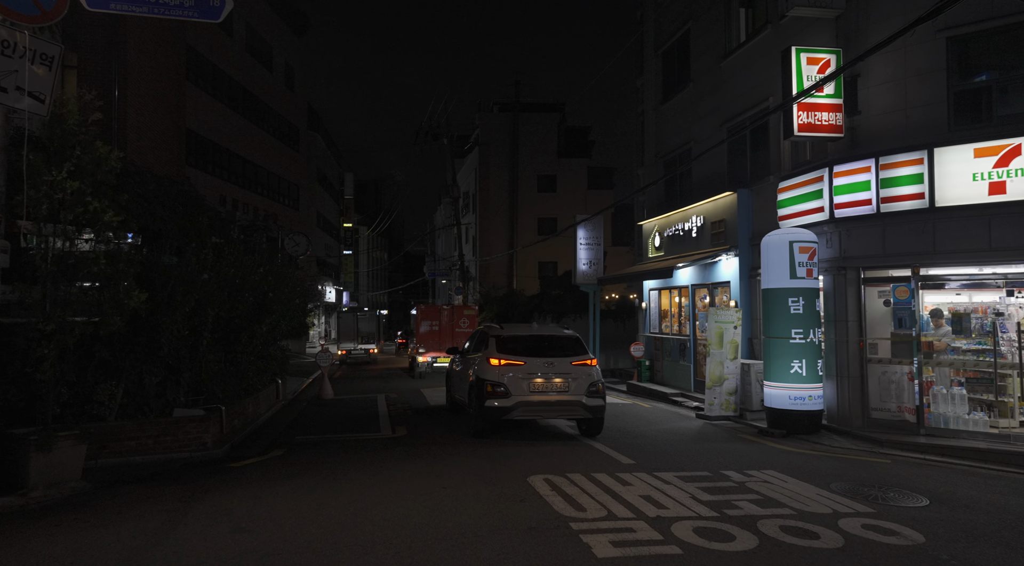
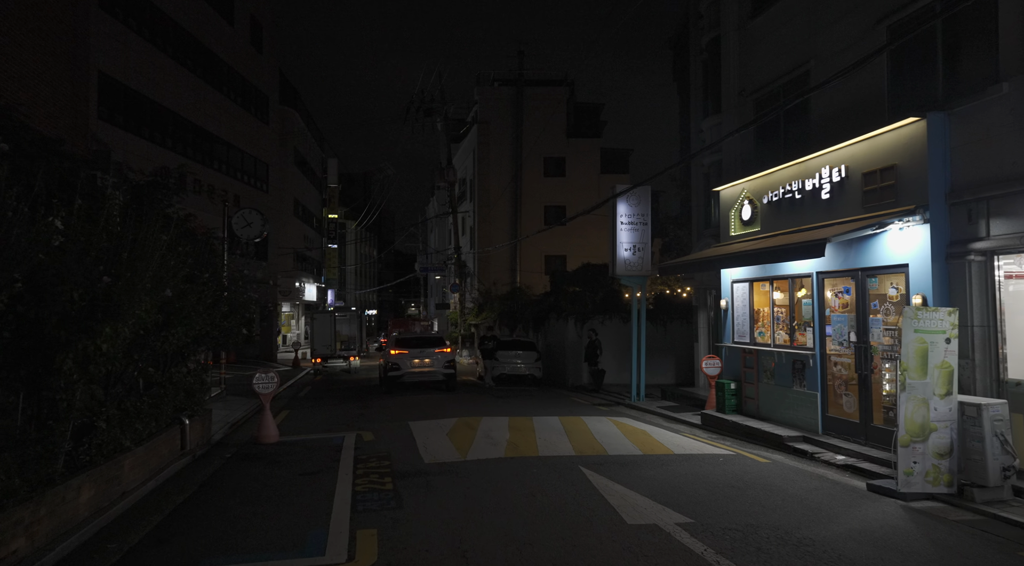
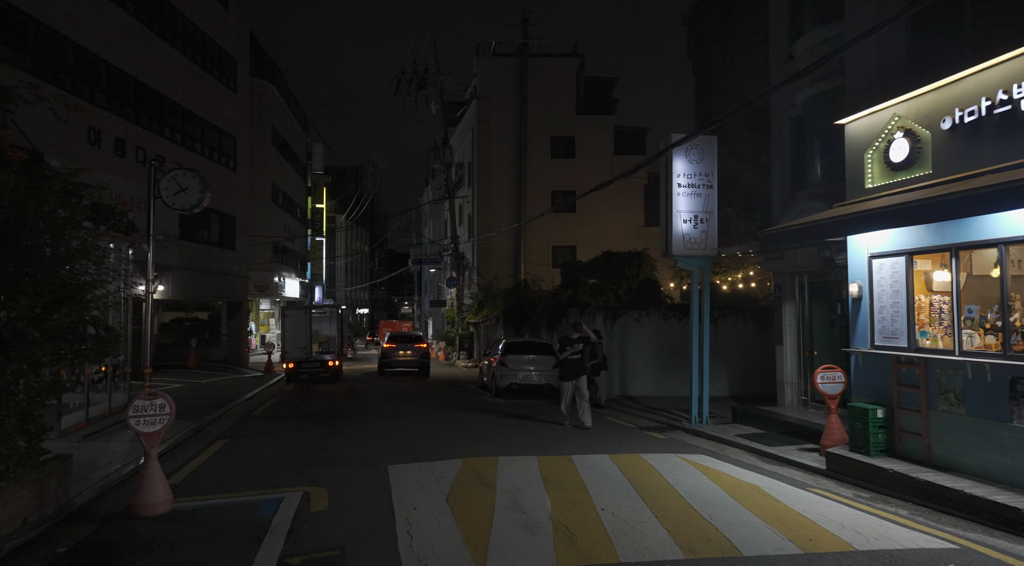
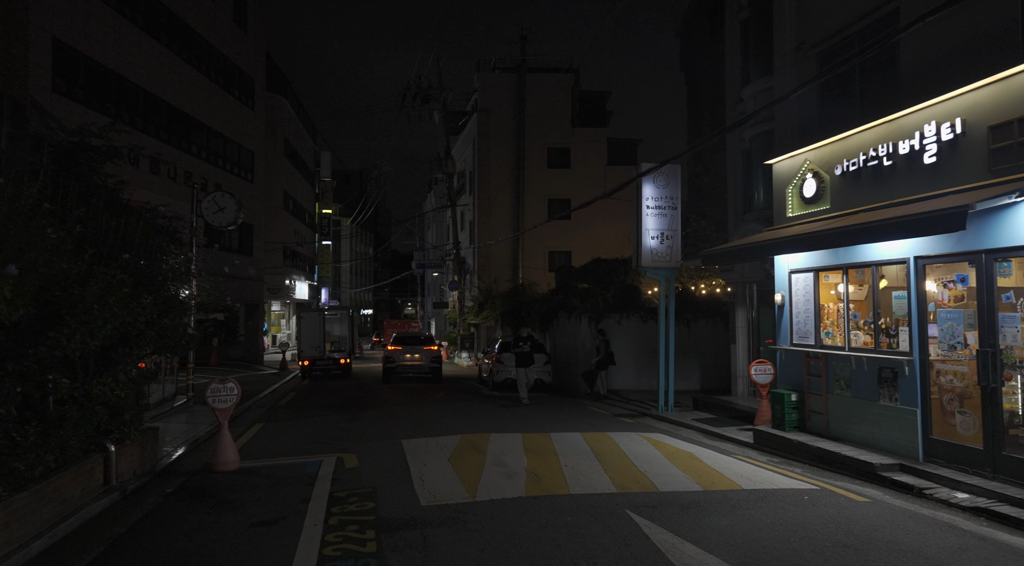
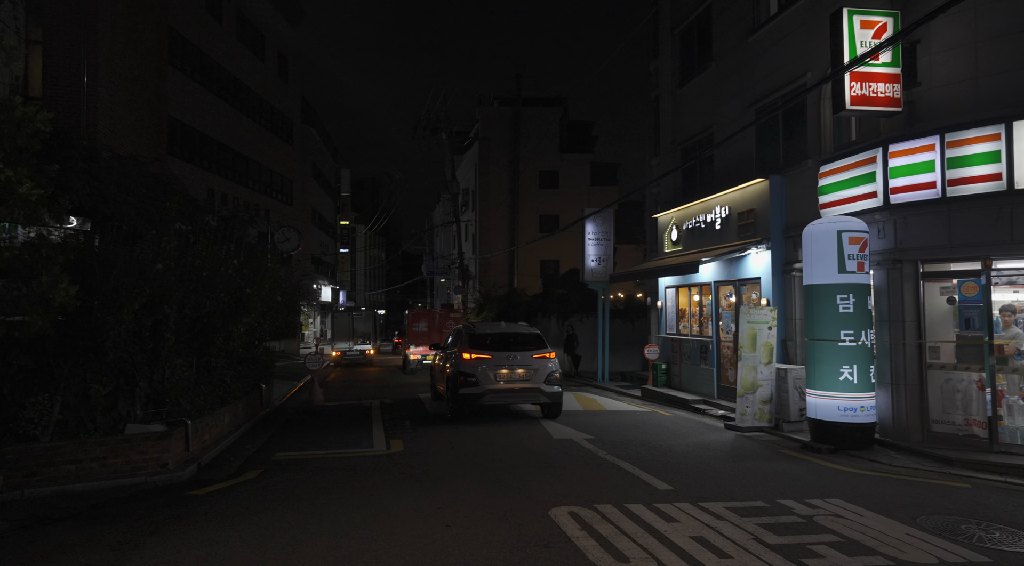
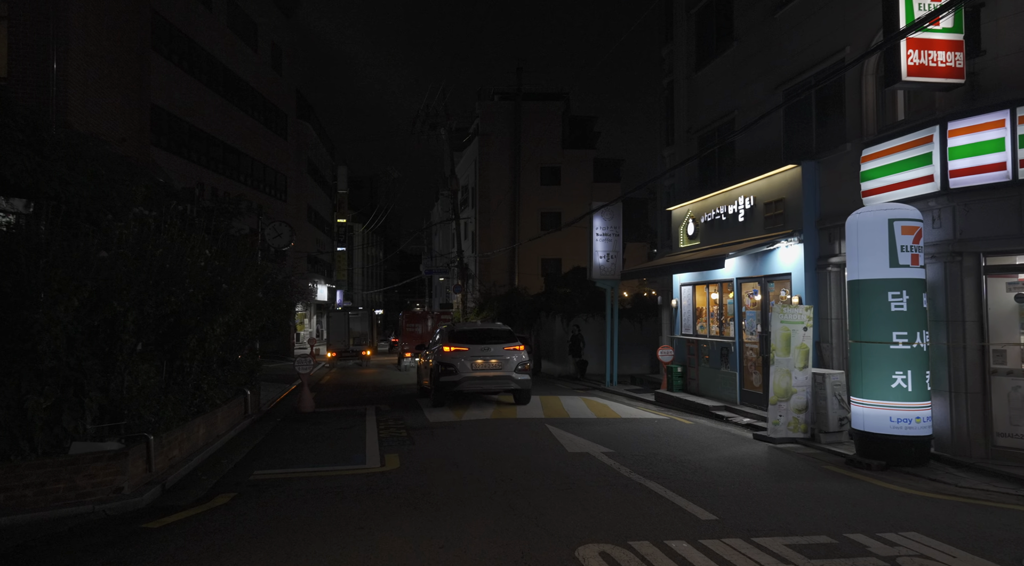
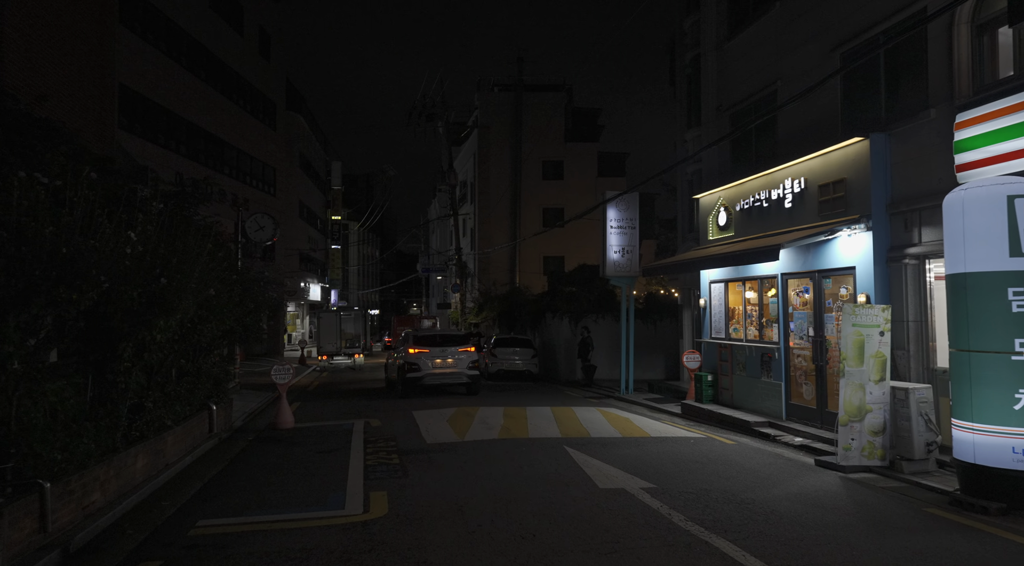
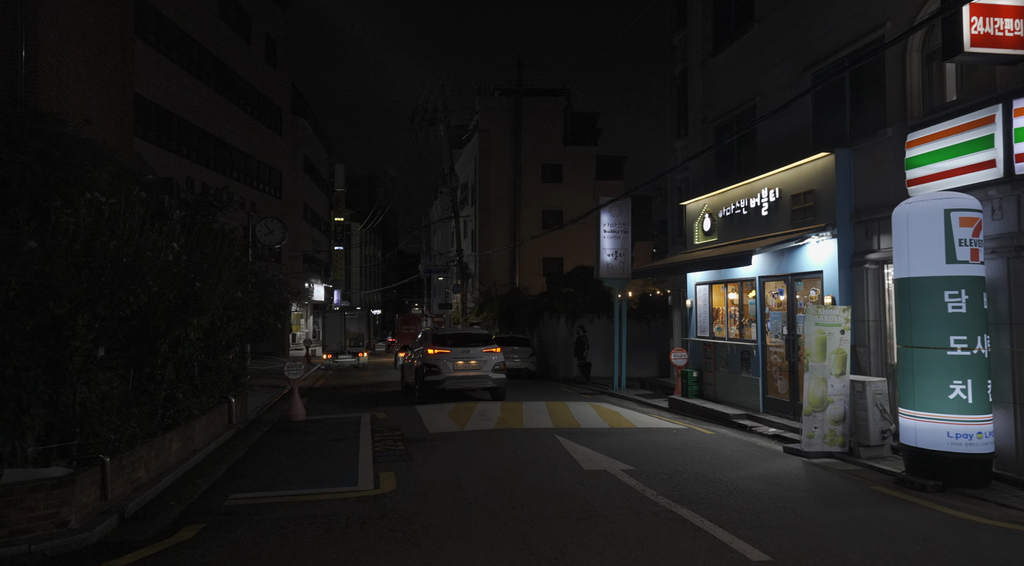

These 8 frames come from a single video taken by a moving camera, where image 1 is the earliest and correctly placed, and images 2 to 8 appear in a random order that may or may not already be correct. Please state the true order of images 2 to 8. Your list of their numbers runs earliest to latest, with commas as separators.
5, 6, 8, 7, 2, 4, 3
